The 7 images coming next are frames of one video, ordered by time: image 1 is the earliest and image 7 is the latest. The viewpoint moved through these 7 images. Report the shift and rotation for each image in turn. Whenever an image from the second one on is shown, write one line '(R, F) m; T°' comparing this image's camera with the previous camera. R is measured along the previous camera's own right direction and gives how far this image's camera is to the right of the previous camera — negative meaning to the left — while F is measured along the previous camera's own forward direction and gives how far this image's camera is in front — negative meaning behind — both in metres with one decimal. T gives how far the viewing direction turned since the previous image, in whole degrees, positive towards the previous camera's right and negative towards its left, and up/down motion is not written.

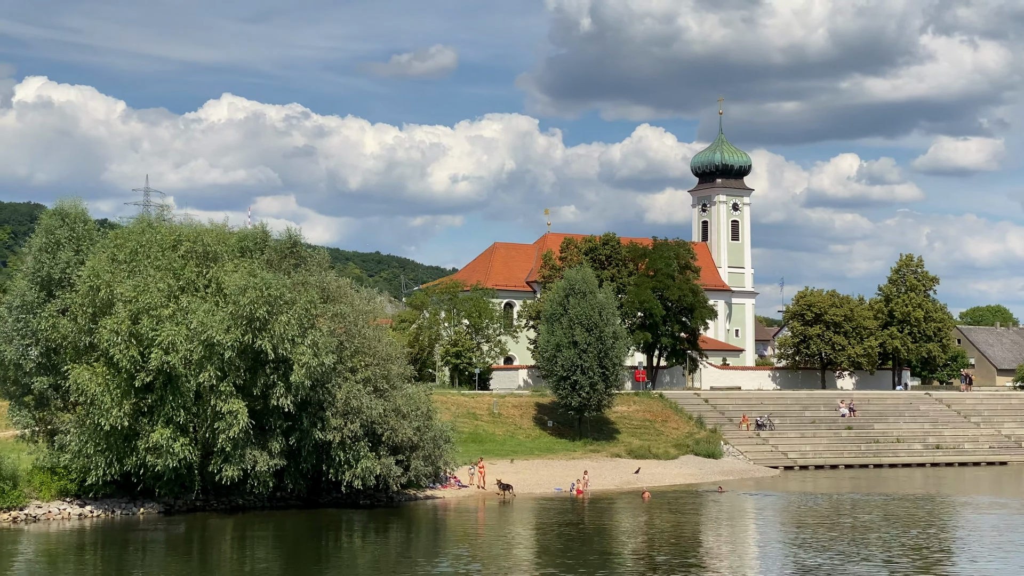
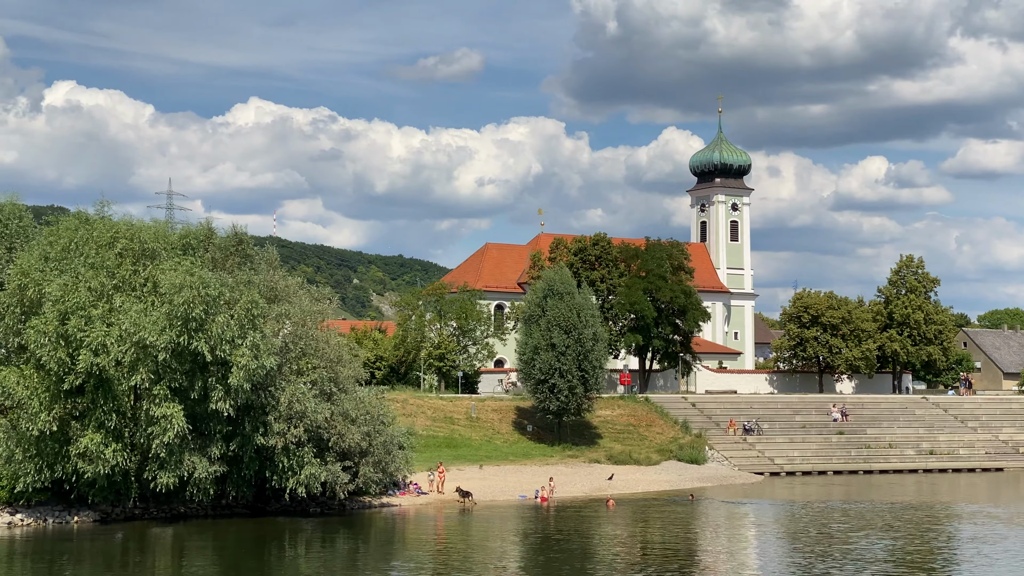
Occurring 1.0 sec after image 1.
(+2.0, +1.6) m; -1°
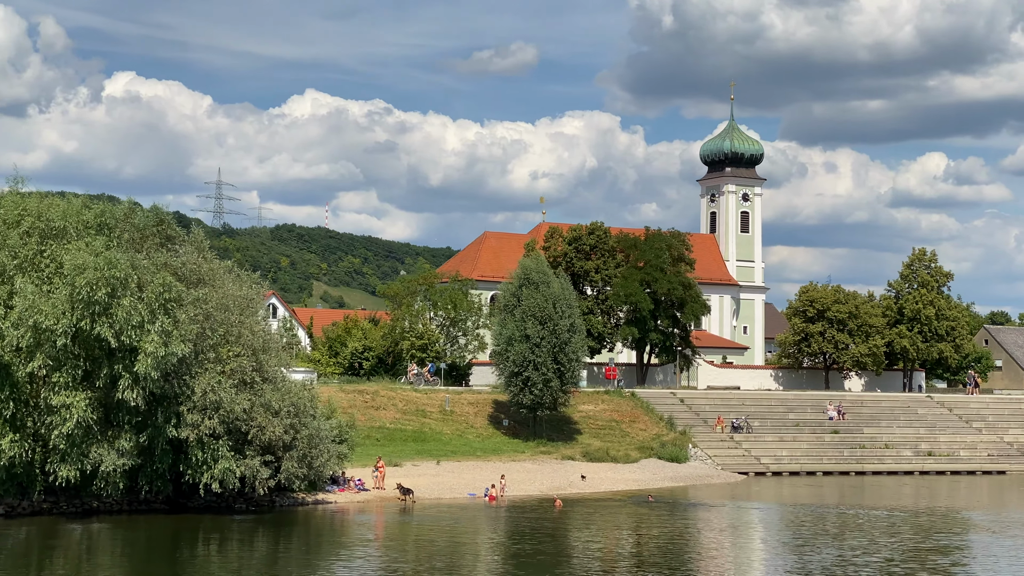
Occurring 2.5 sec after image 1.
(+3.0, +2.4) m; -2°
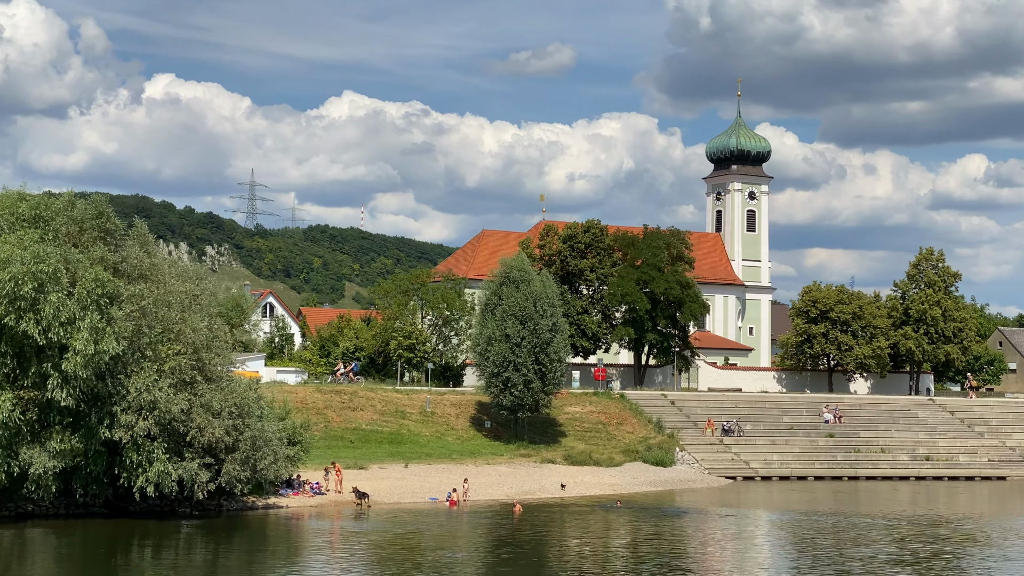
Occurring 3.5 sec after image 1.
(+2.1, +1.6) m; -1°
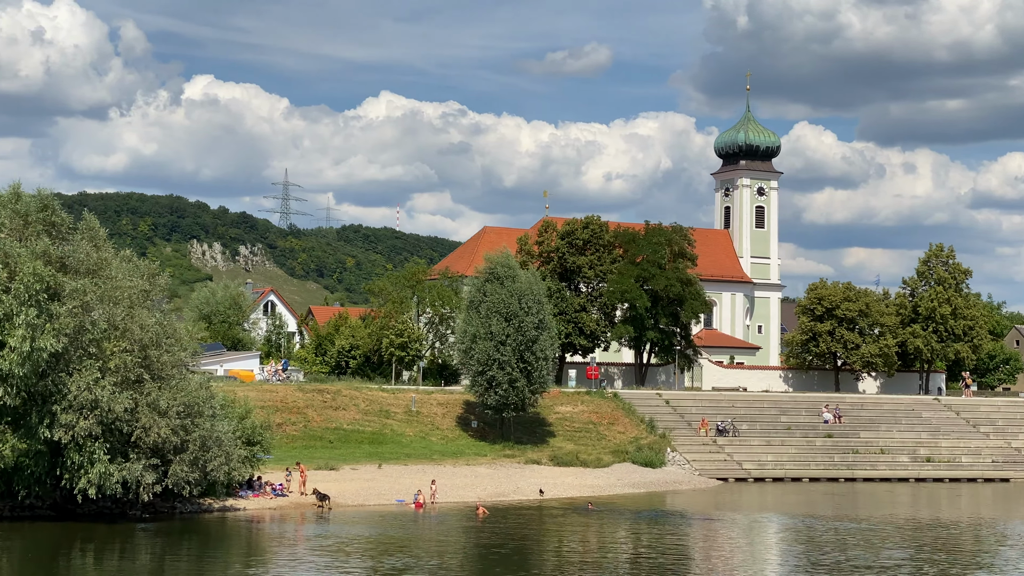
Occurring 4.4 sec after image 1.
(+1.9, +1.3) m; -1°
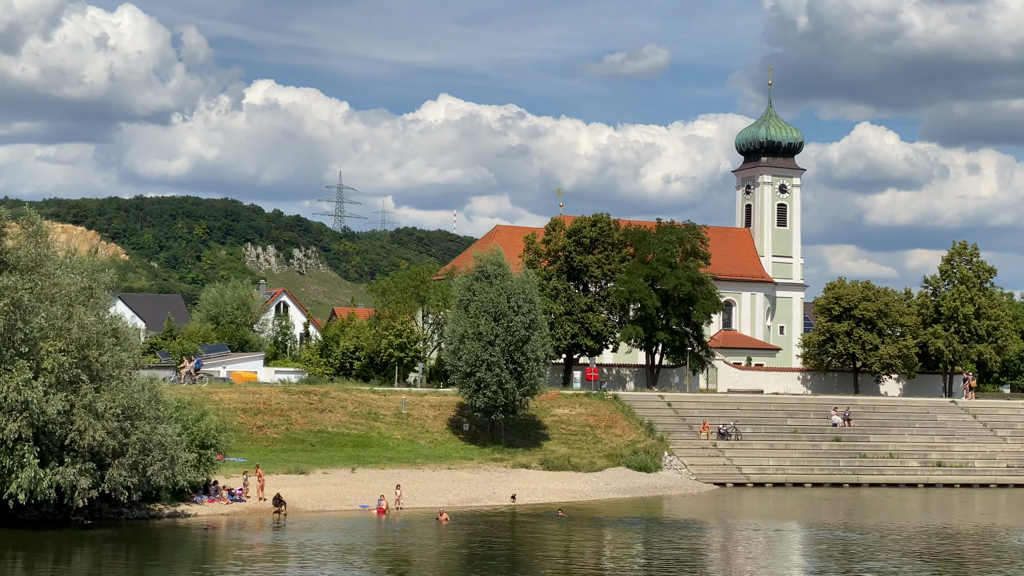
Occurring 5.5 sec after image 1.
(+2.5, +1.6) m; -2°
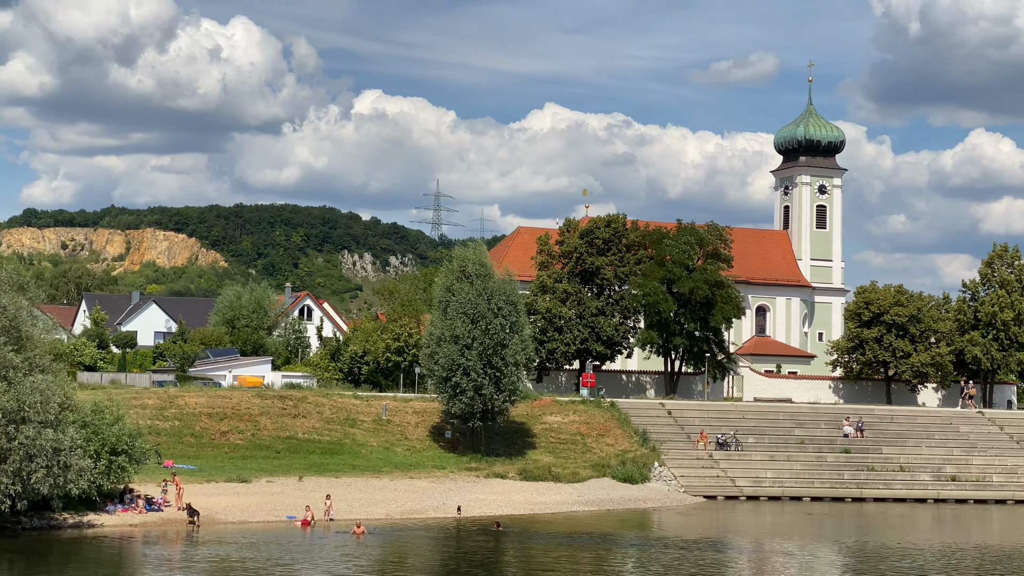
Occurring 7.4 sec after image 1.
(+4.3, +2.5) m; -4°
